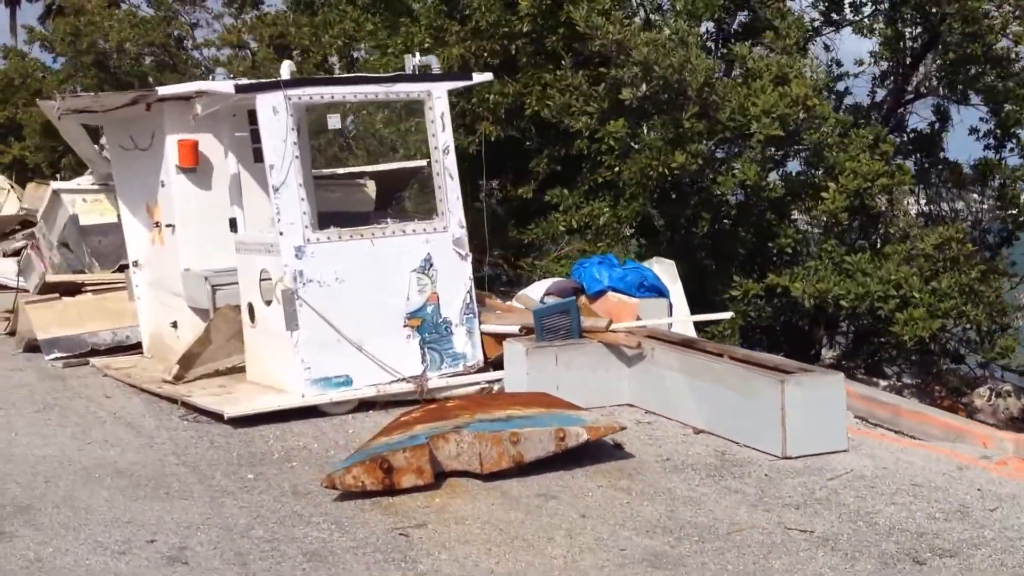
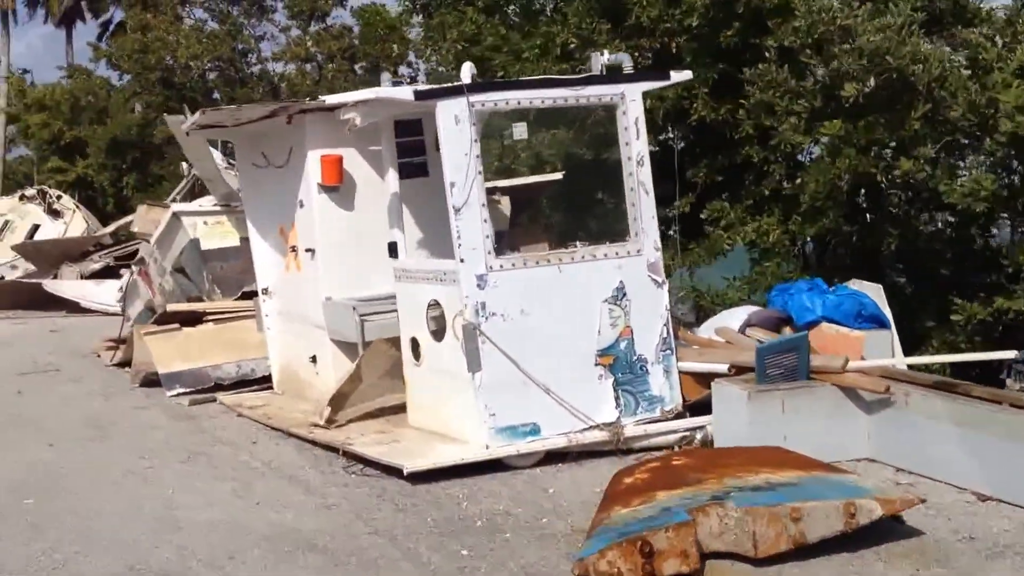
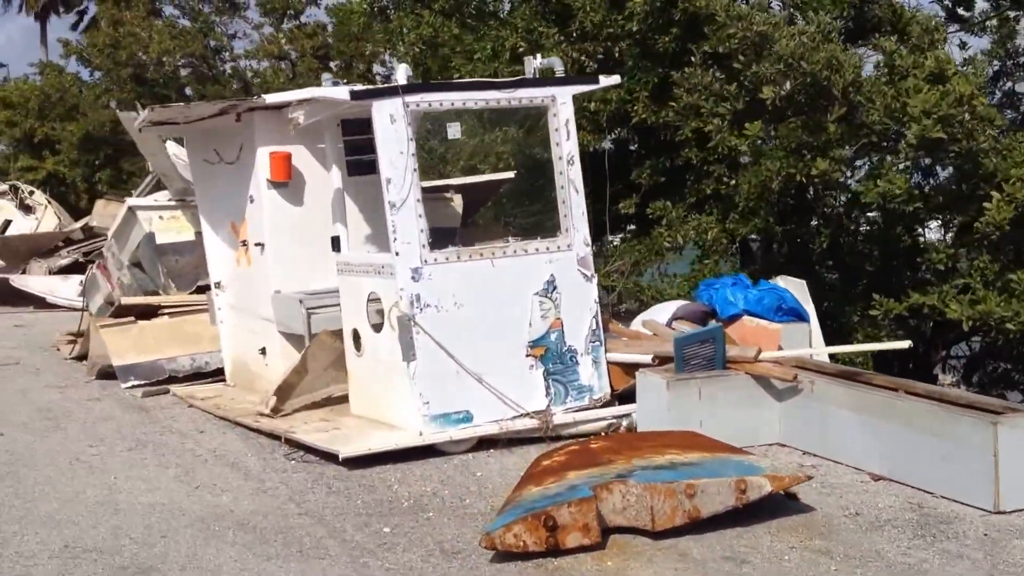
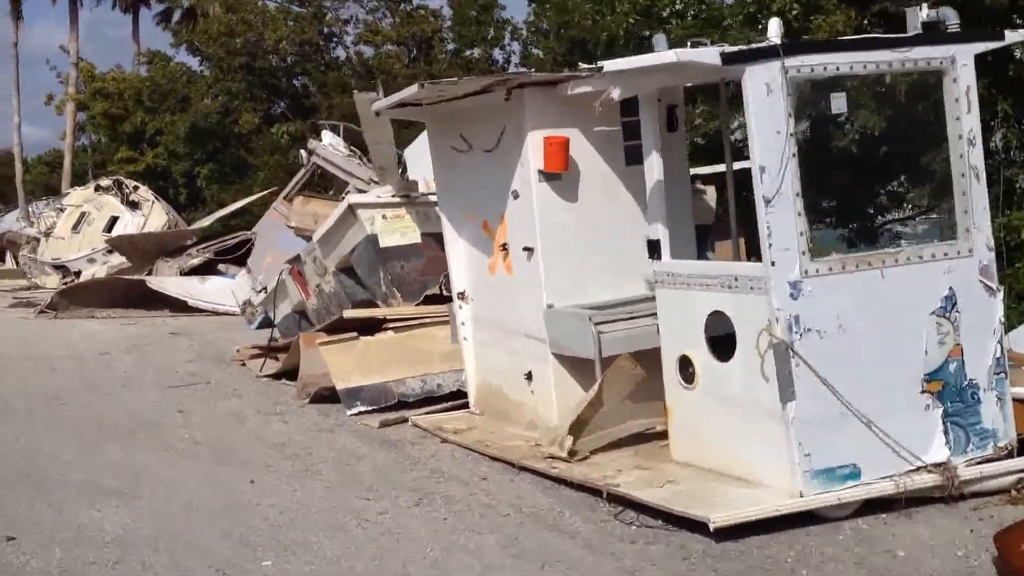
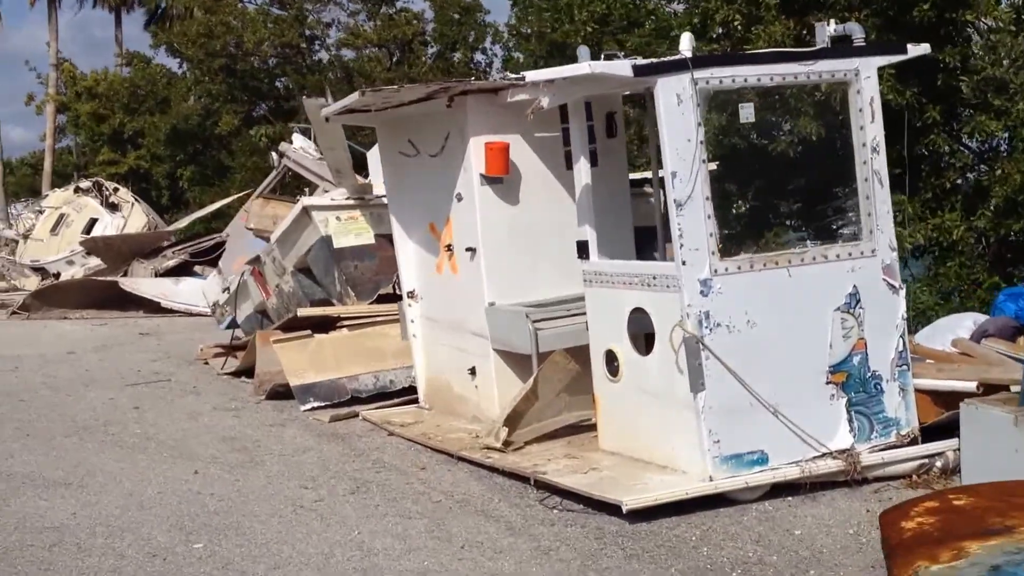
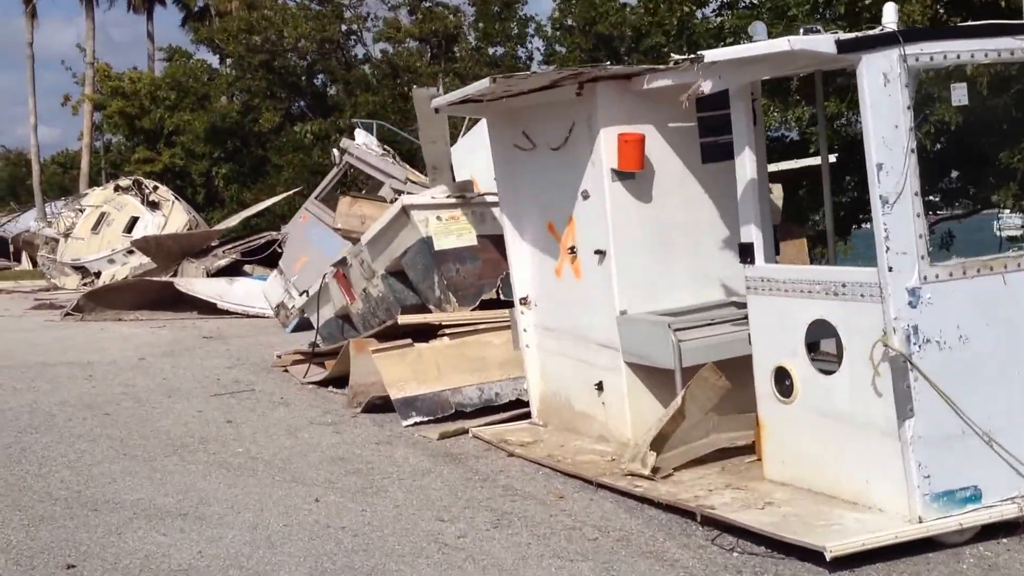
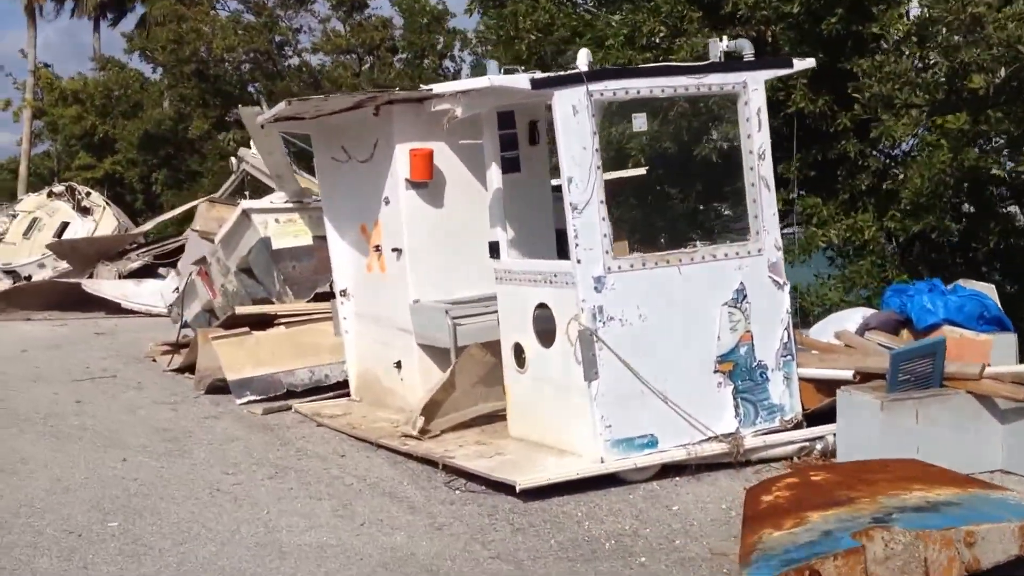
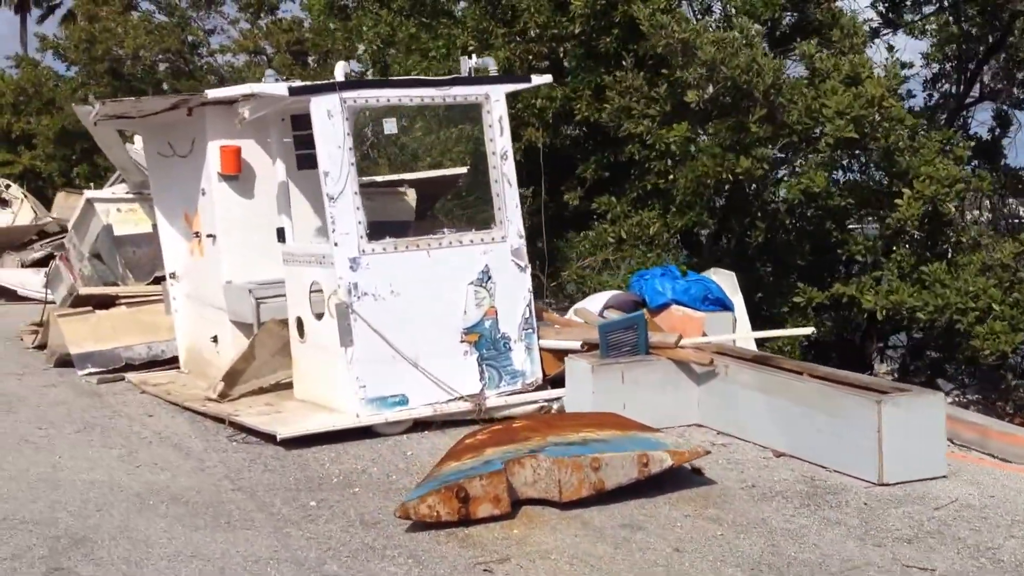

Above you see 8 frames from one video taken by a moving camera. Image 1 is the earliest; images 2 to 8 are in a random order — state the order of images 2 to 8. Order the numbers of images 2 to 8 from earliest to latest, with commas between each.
8, 3, 2, 7, 5, 4, 6
